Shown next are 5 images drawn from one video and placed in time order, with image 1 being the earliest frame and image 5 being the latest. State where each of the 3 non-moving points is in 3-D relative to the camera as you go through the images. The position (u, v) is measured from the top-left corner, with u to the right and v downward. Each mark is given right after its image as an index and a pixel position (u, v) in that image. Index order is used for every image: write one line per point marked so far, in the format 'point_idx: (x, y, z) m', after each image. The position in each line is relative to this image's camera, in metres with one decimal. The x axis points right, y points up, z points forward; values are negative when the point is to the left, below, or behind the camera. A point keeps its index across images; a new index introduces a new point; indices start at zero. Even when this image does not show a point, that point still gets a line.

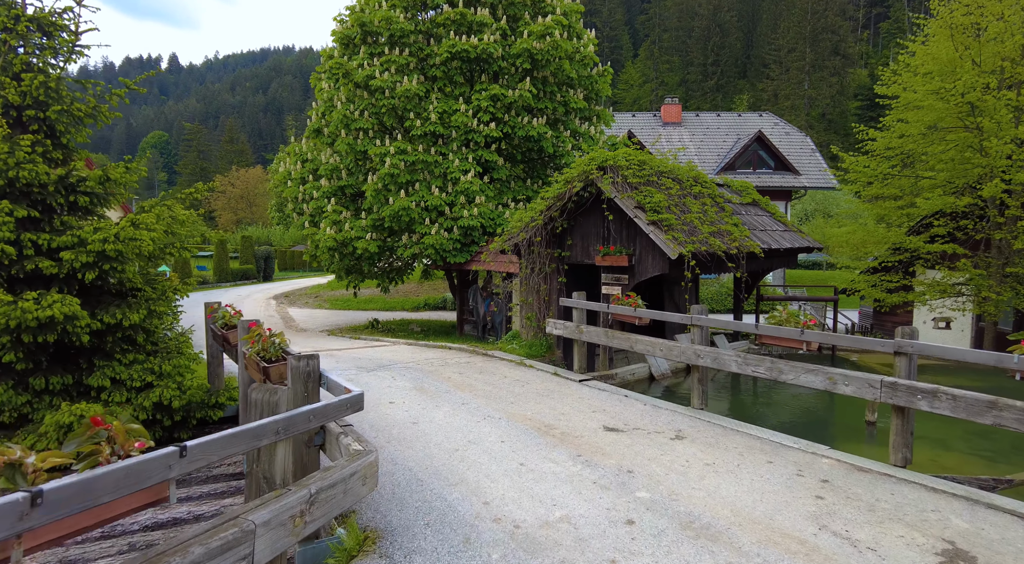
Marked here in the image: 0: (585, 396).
0: (+0.8, -1.3, +7.4) m
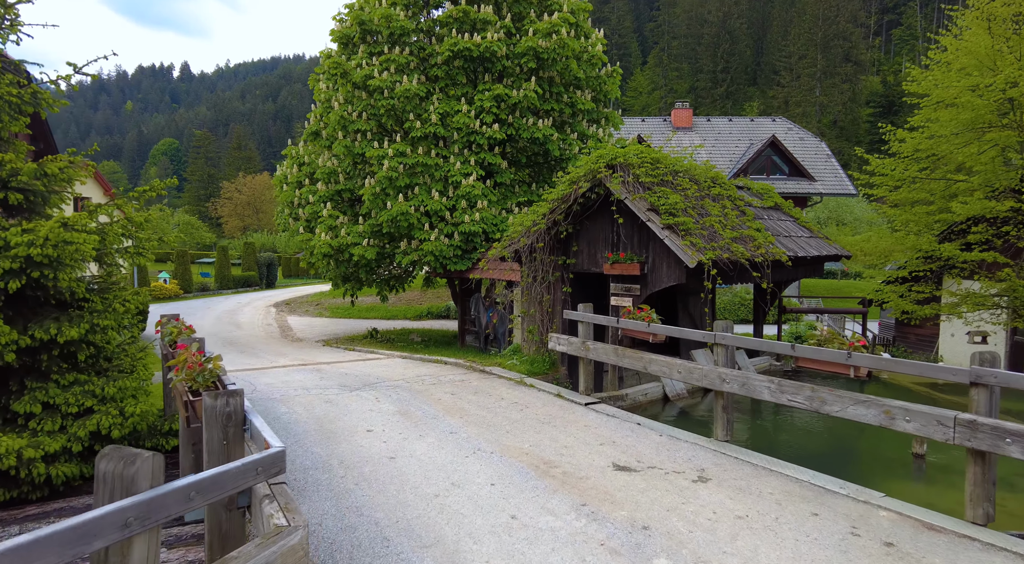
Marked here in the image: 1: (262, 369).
0: (+0.8, -1.4, +6.4) m
1: (-4.3, -1.5, +11.8) m
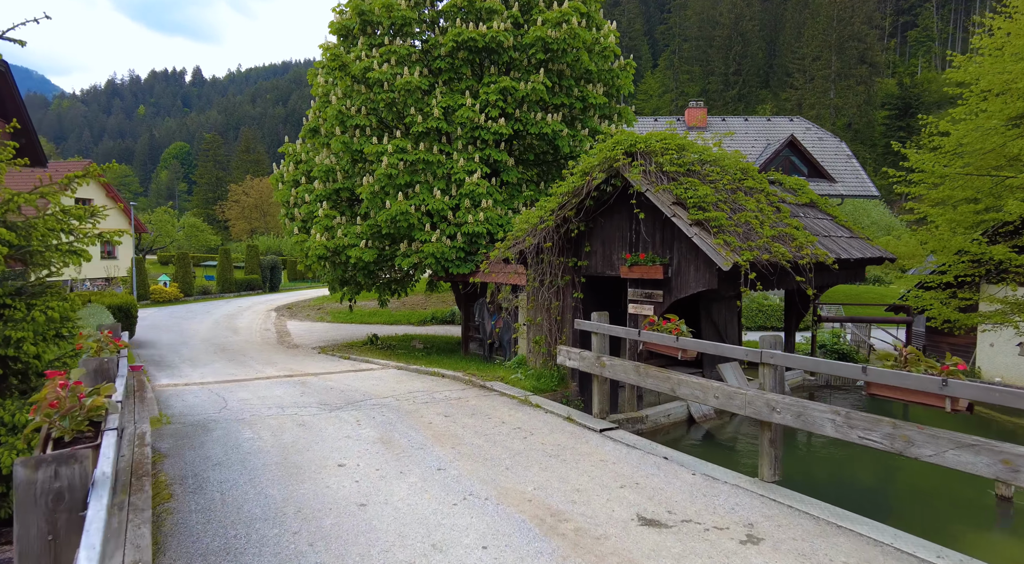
0: (+0.8, -1.4, +5.4) m
1: (-4.2, -1.6, +10.8) m
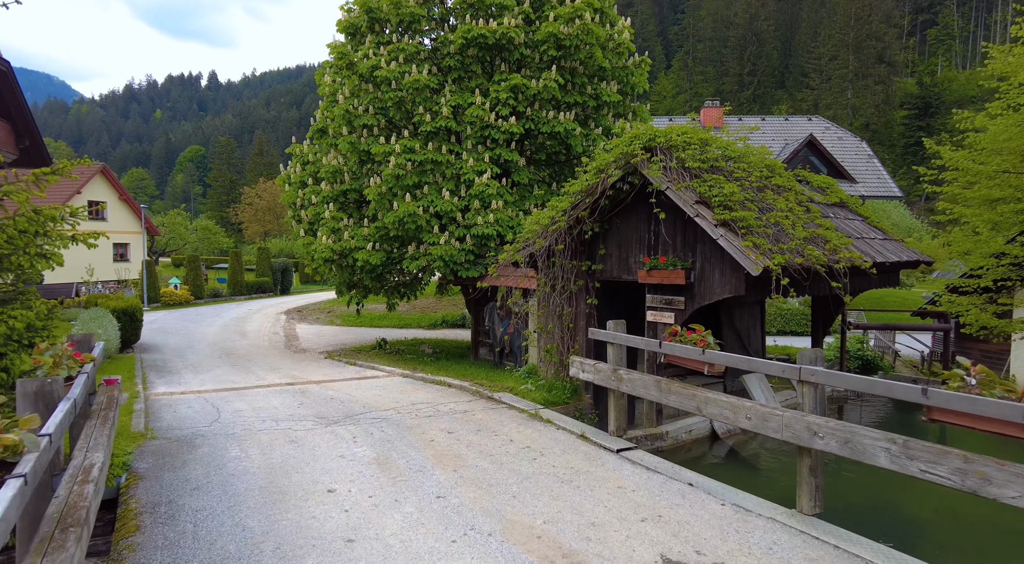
0: (+0.8, -1.5, +4.8) m
1: (-4.1, -1.6, +10.3) m
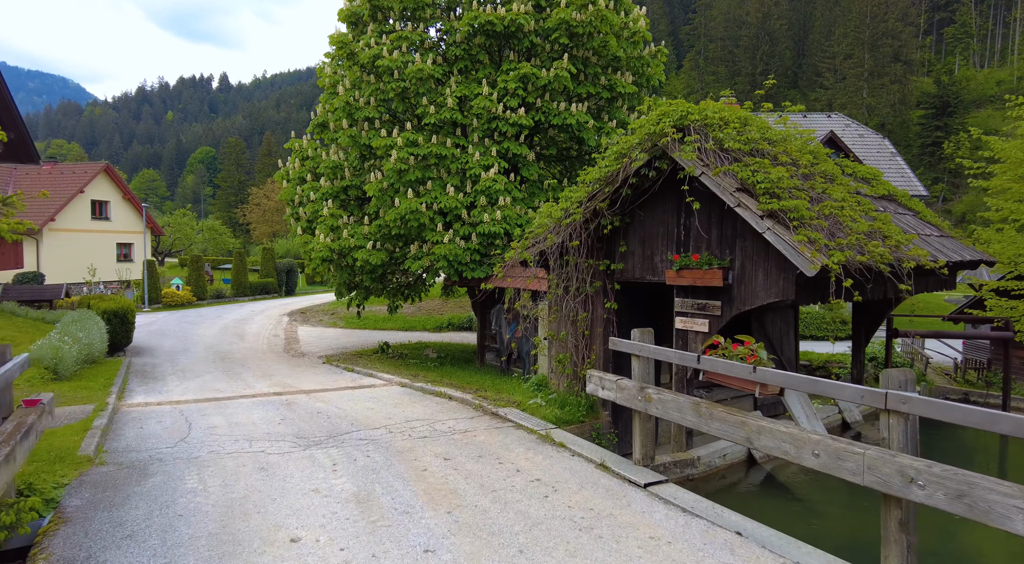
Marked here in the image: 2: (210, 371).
0: (+0.9, -1.5, +3.9) m
1: (-4.0, -1.7, +9.4) m
2: (-6.4, -1.9, +14.2) m
